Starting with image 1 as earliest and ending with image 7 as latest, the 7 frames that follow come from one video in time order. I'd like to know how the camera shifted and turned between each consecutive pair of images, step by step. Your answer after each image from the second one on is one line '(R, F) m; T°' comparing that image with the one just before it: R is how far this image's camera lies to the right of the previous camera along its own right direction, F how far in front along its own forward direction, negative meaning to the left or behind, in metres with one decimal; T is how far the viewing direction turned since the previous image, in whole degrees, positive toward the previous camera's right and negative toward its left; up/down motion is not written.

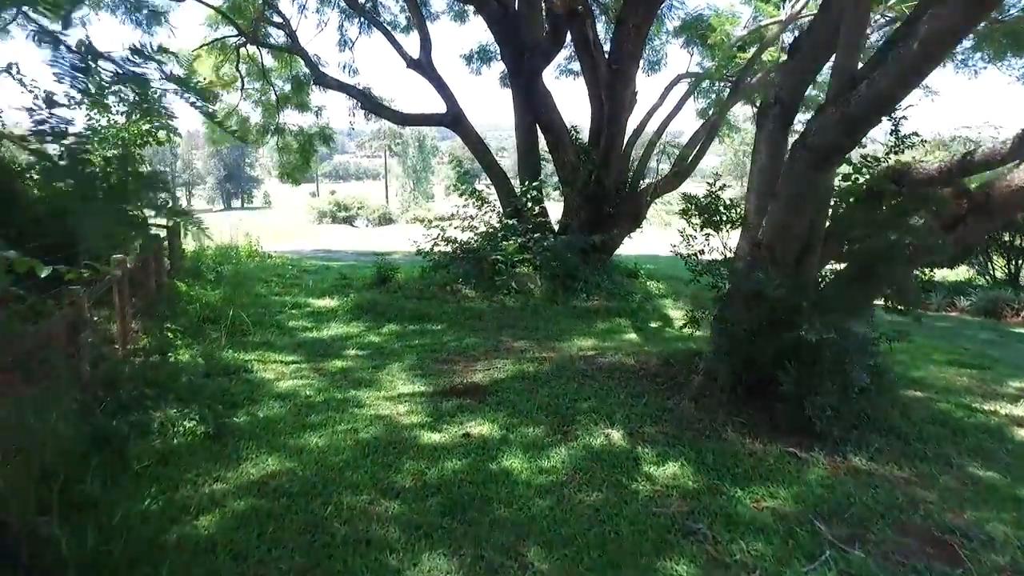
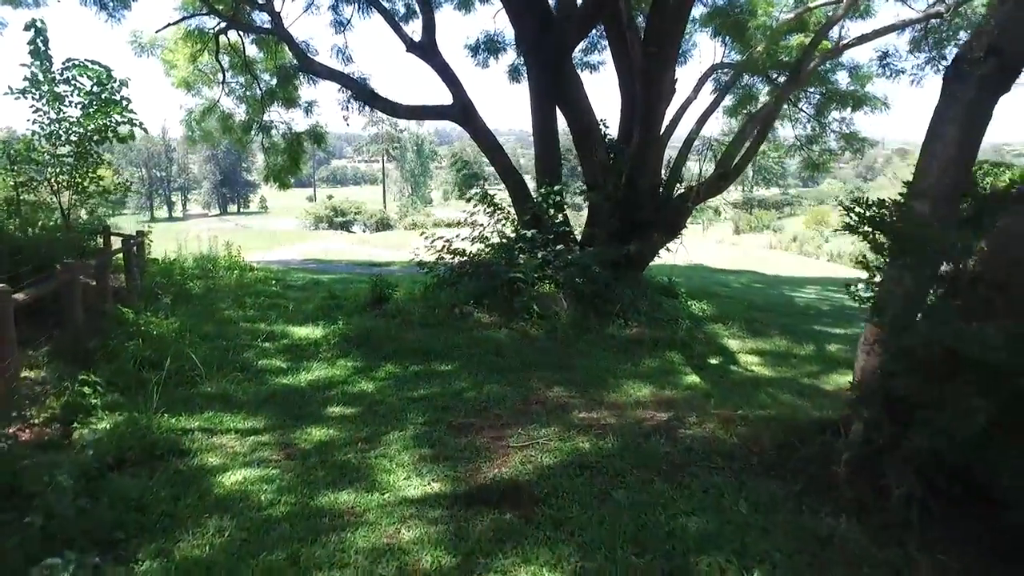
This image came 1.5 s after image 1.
(-0.3, +1.6) m; 0°
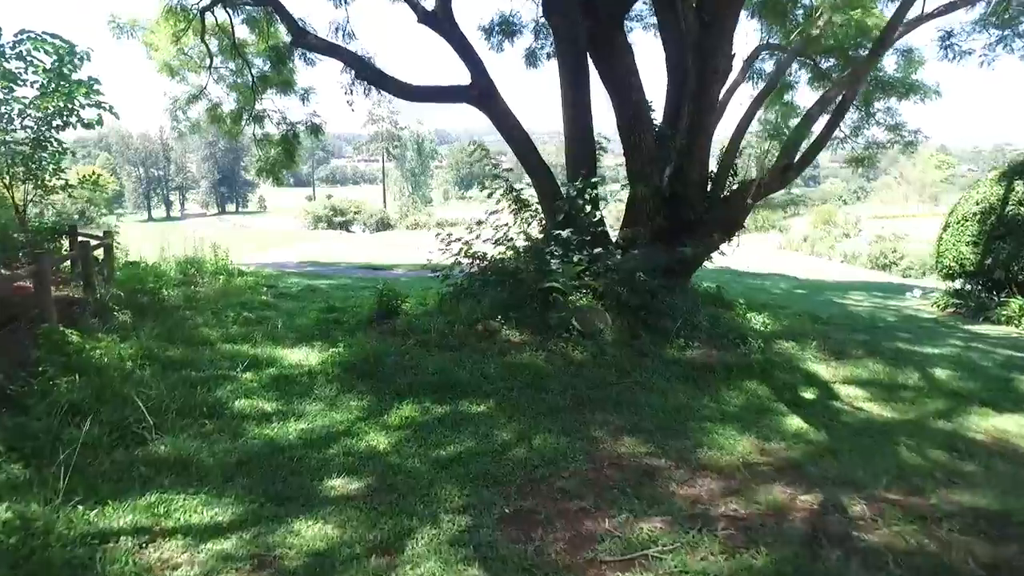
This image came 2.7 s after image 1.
(-0.4, +1.4) m; 0°
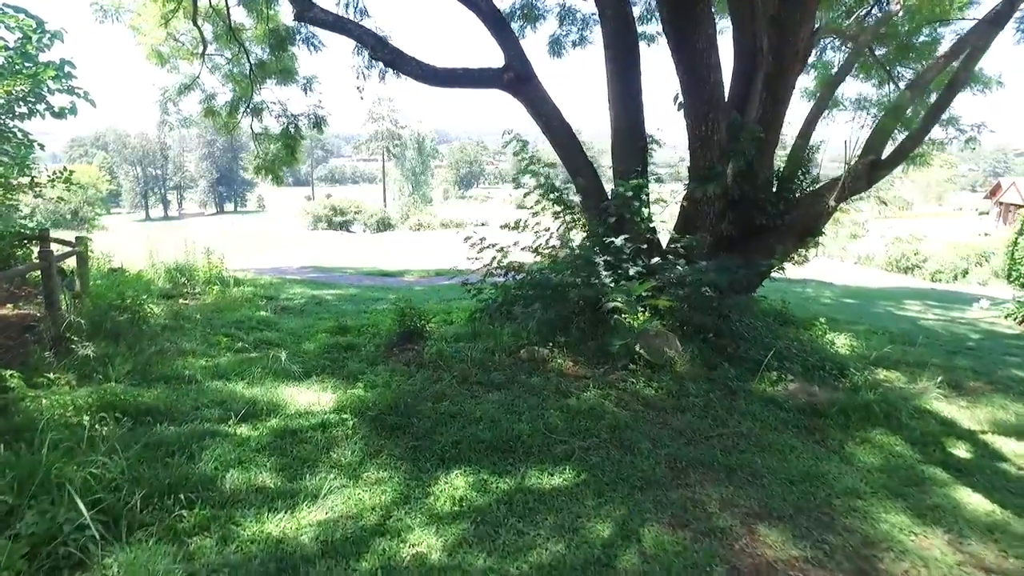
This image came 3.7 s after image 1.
(-0.5, +1.2) m; 0°
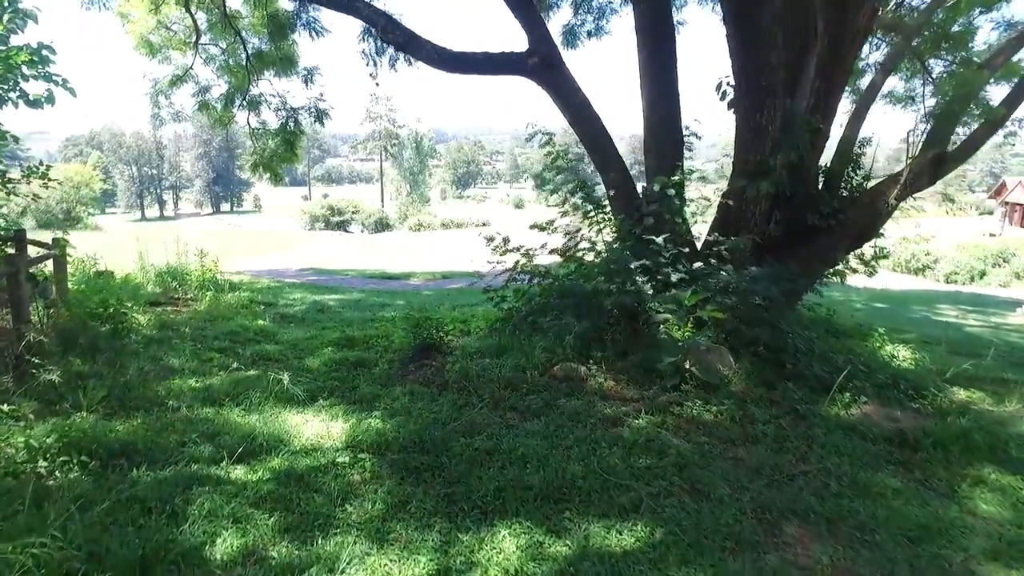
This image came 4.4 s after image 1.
(-0.3, +0.7) m; 0°
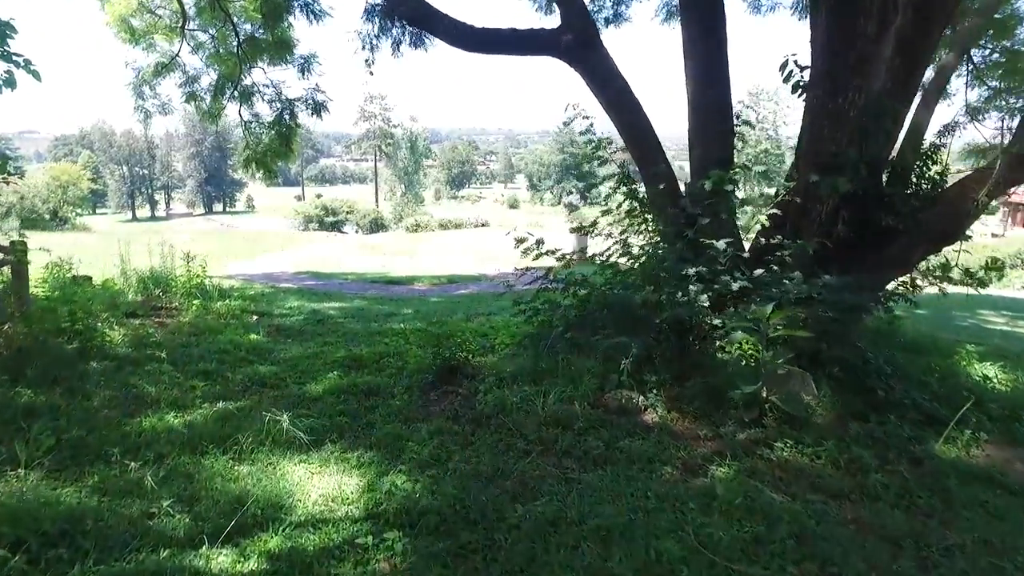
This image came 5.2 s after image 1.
(-0.3, +0.9) m; +1°
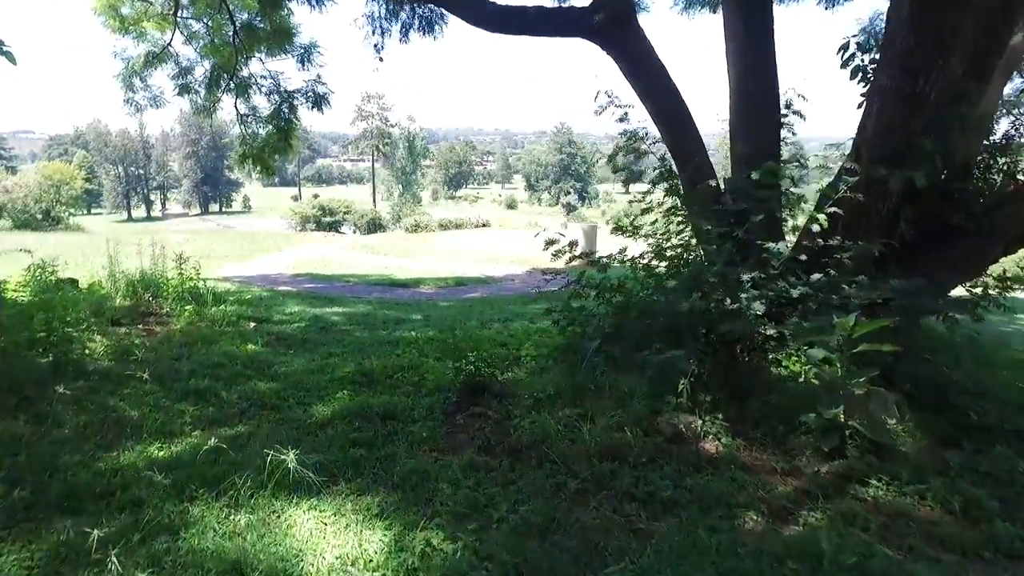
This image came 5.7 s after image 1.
(-0.3, +0.6) m; 0°
